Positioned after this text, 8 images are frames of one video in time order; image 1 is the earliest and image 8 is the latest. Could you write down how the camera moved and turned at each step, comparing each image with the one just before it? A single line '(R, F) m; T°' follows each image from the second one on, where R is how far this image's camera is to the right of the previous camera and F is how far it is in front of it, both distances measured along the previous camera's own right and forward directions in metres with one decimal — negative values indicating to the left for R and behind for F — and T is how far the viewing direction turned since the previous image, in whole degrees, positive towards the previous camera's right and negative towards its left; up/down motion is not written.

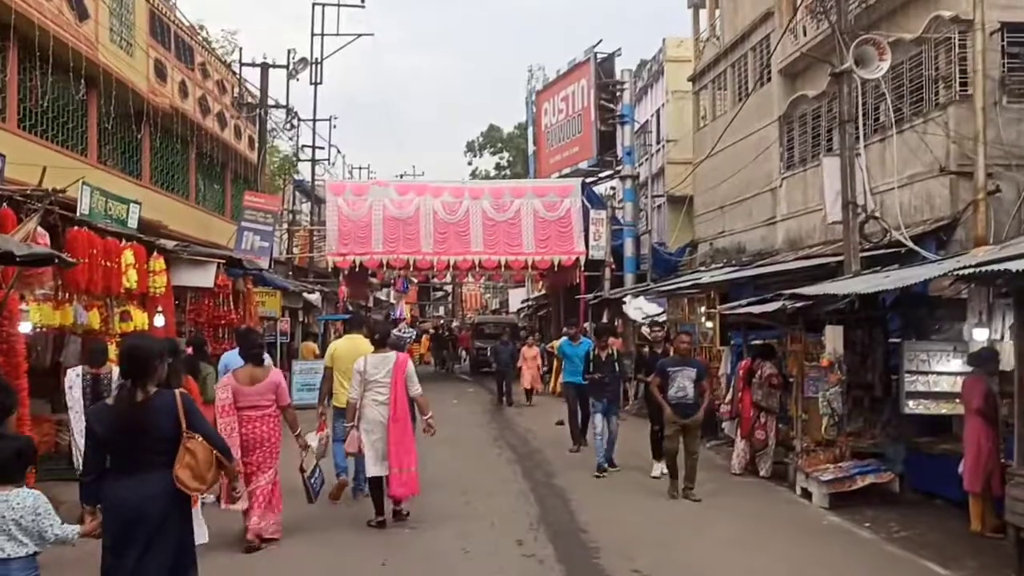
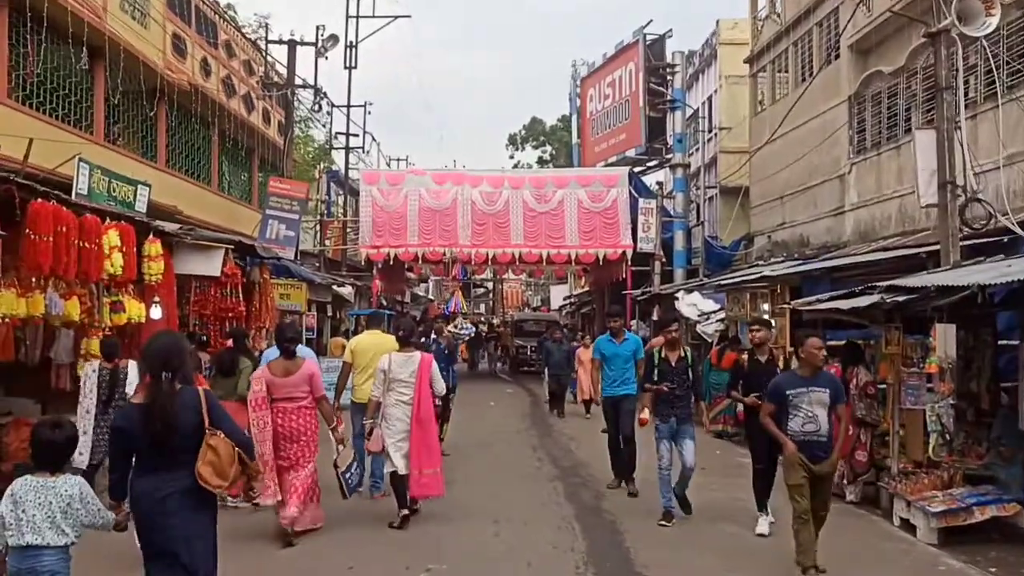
(0.0, +1.6) m; -3°
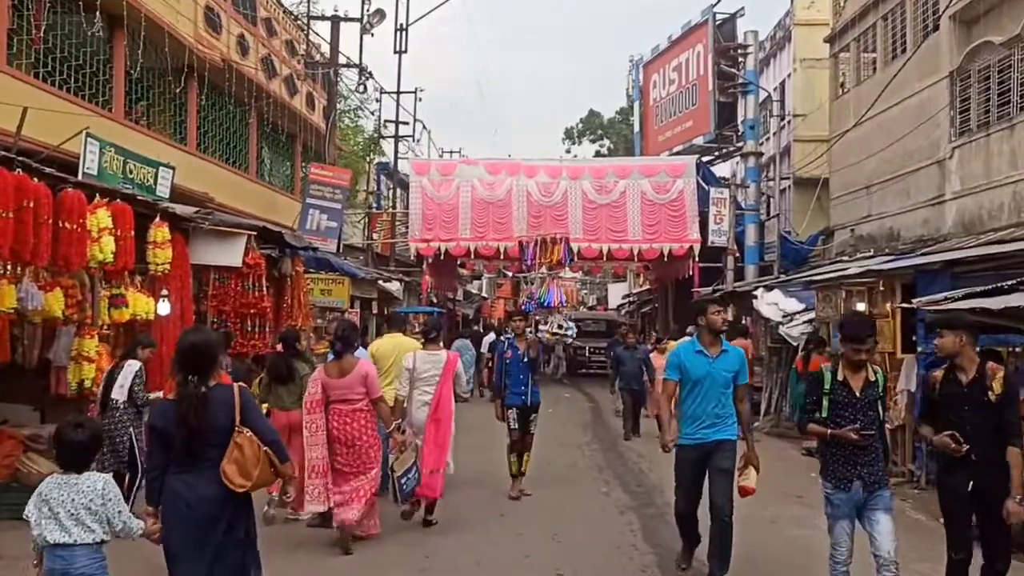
(-0.1, +1.6) m; -3°
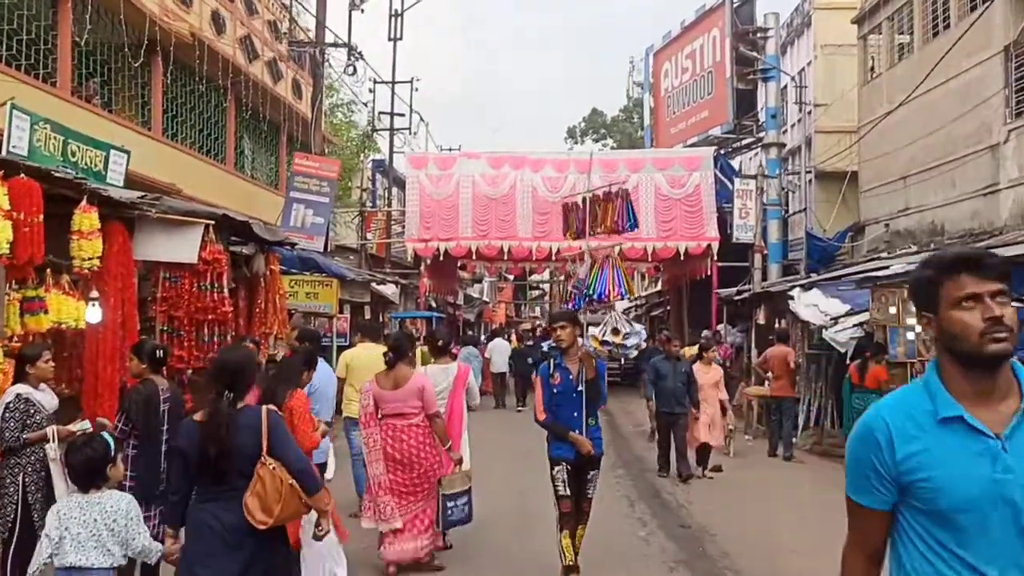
(-0.1, +1.8) m; 0°
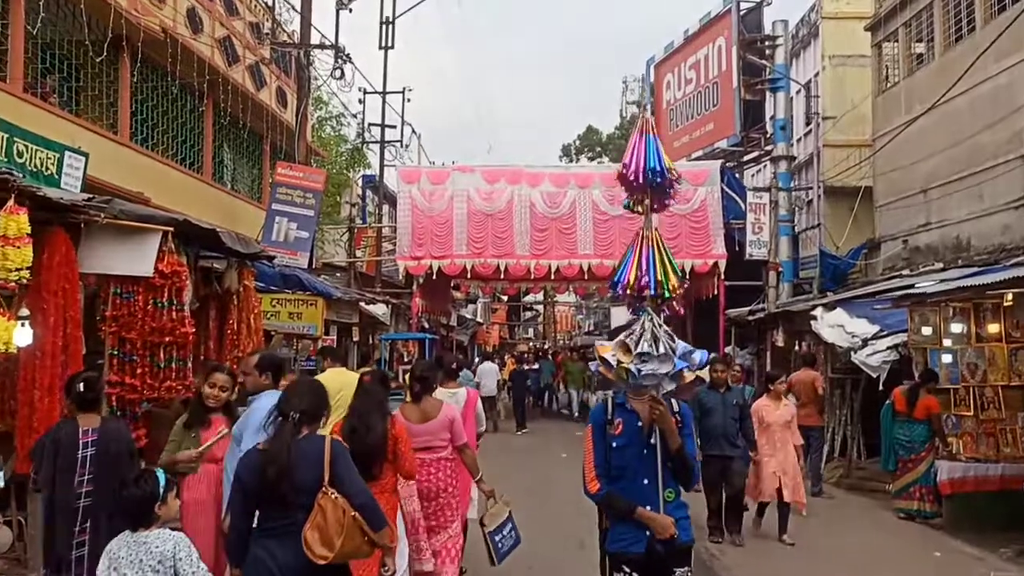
(-0.1, +1.2) m; +1°
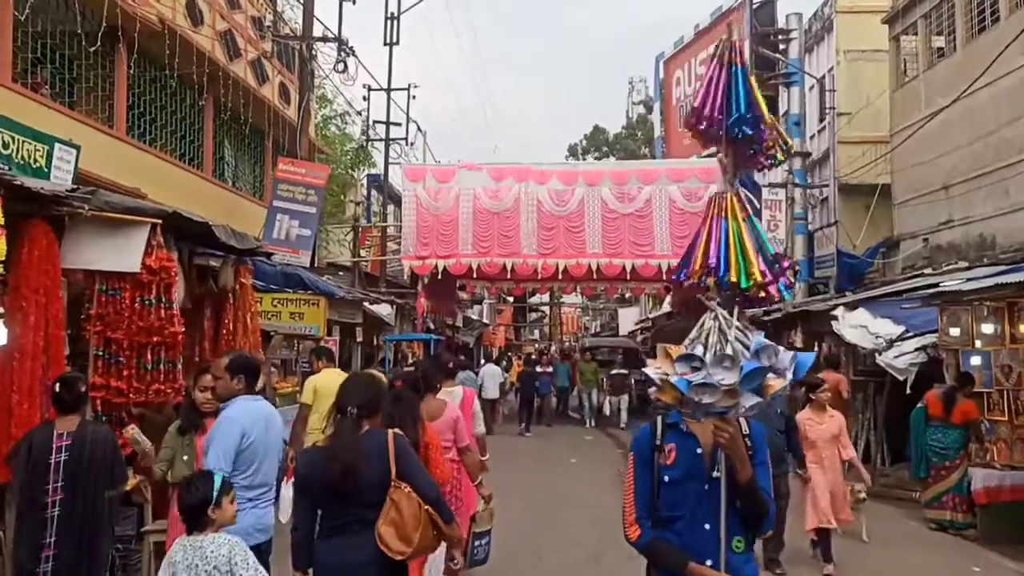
(-0.1, +0.5) m; 0°
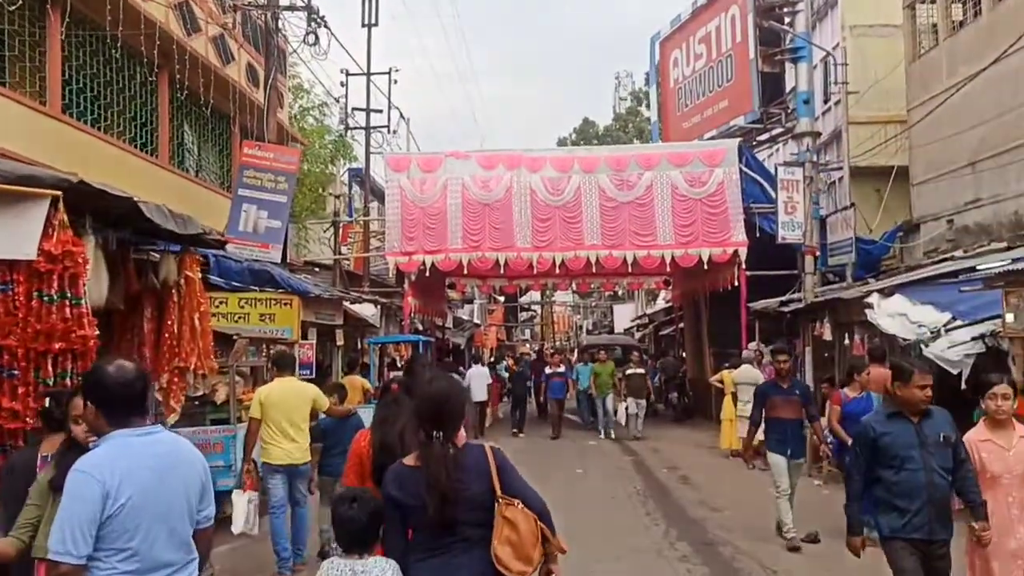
(-0.1, +1.5) m; +1°
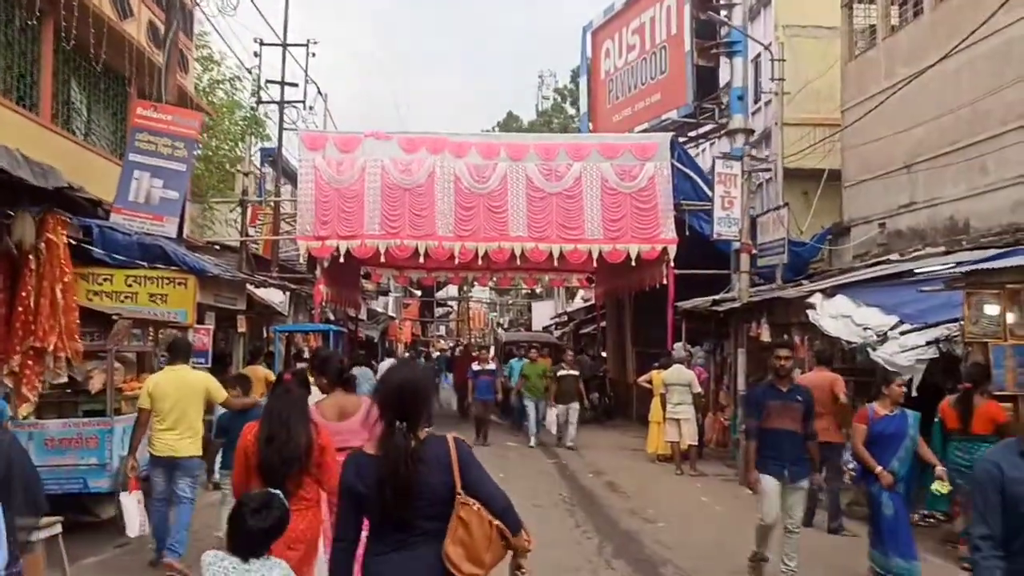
(-0.1, +1.0) m; +5°
